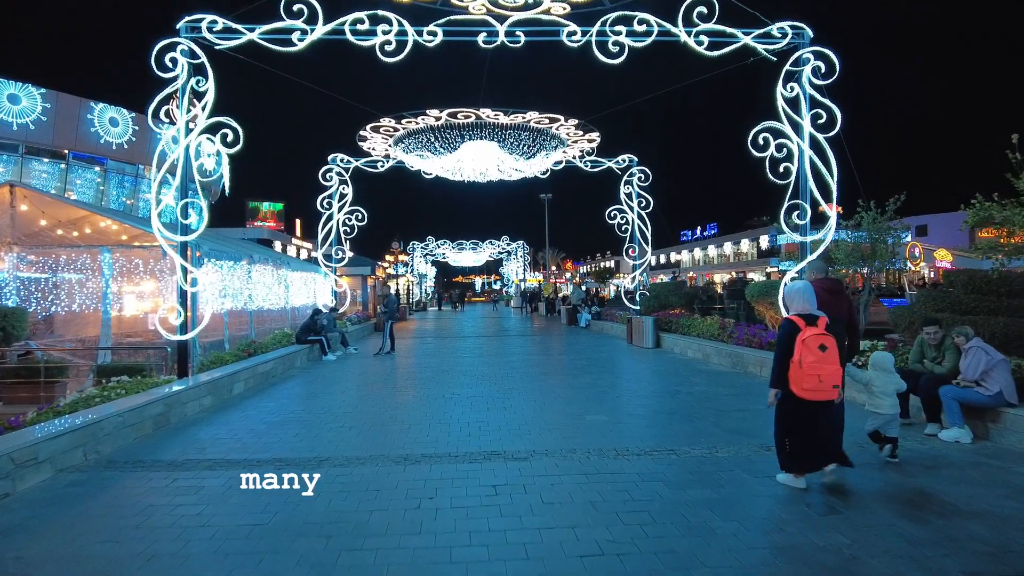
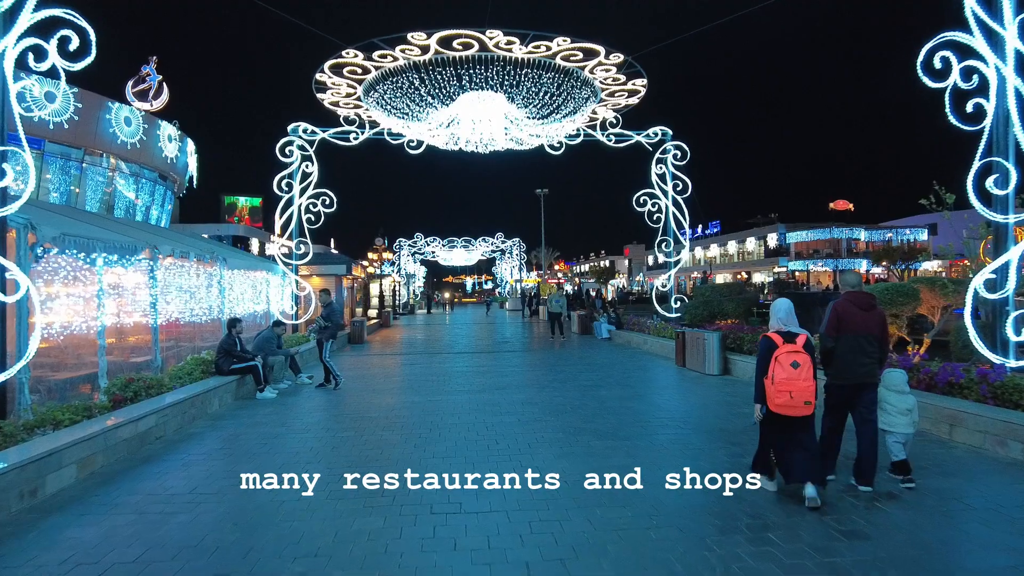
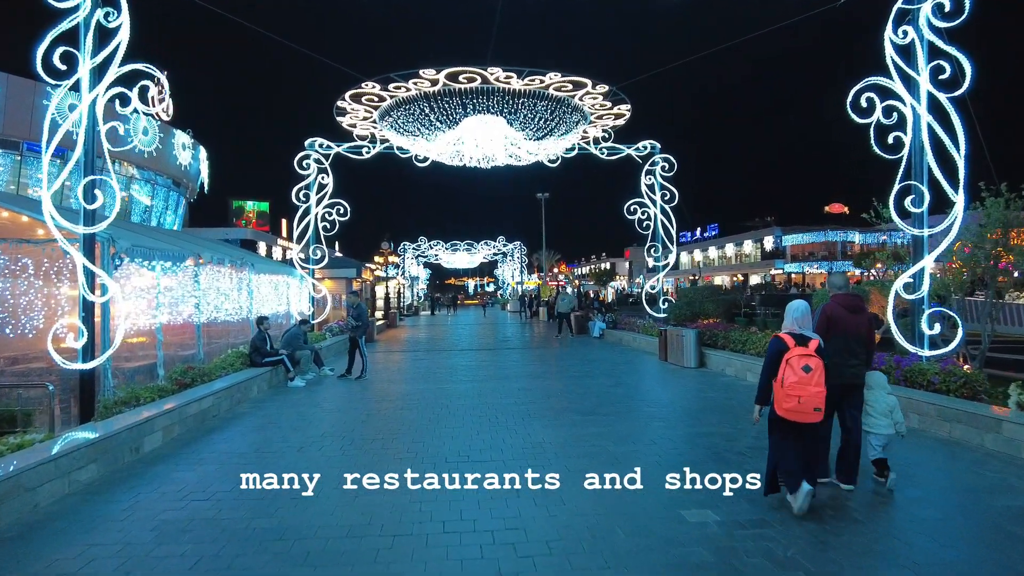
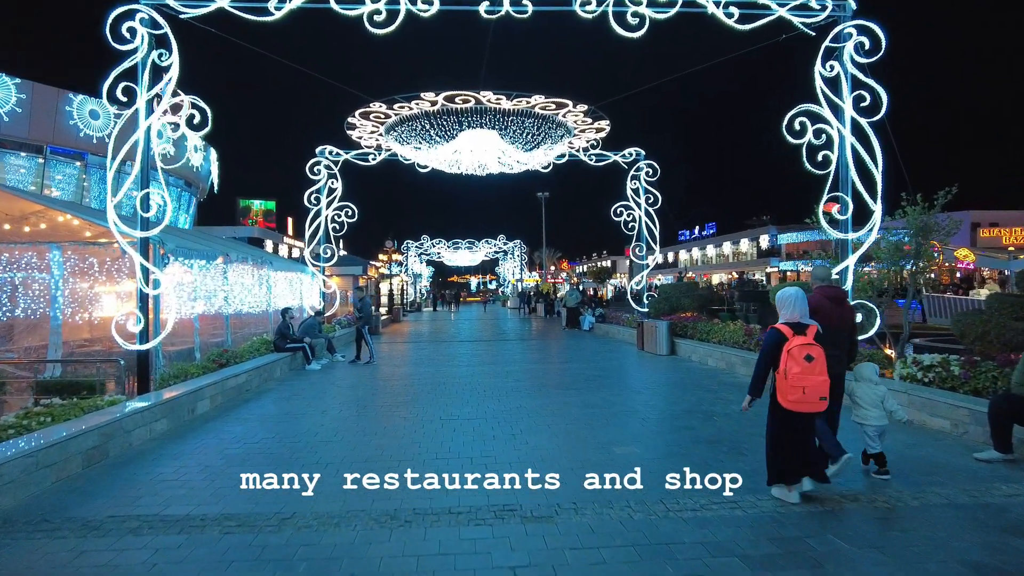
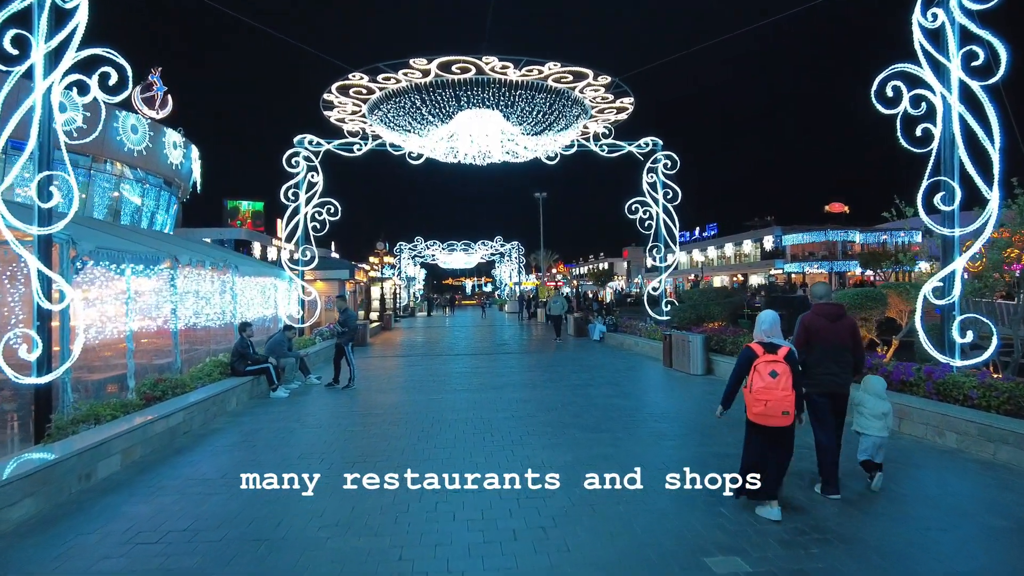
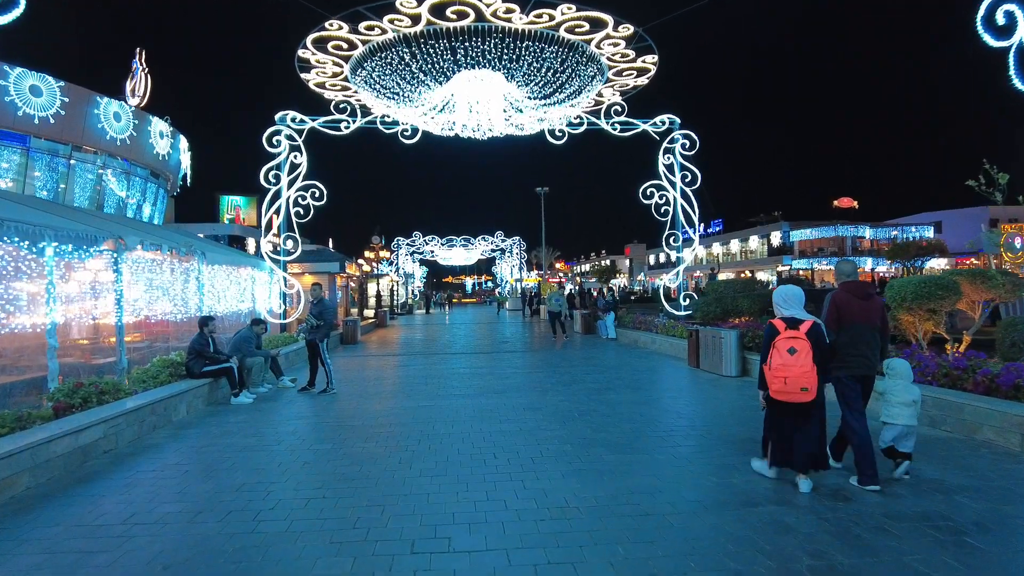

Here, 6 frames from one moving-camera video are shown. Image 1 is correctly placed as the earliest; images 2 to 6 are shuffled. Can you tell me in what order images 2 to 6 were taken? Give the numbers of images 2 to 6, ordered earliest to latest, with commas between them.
4, 3, 5, 2, 6
